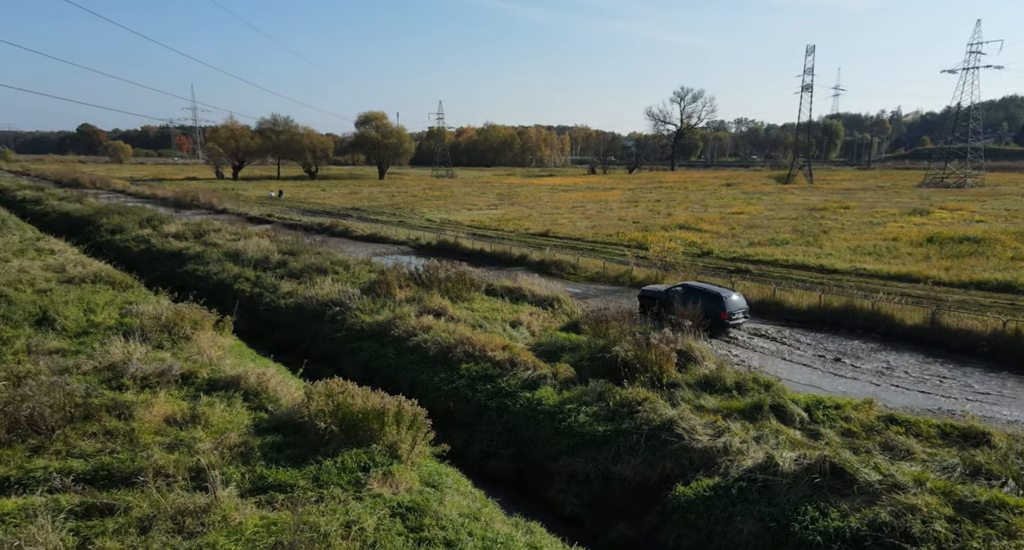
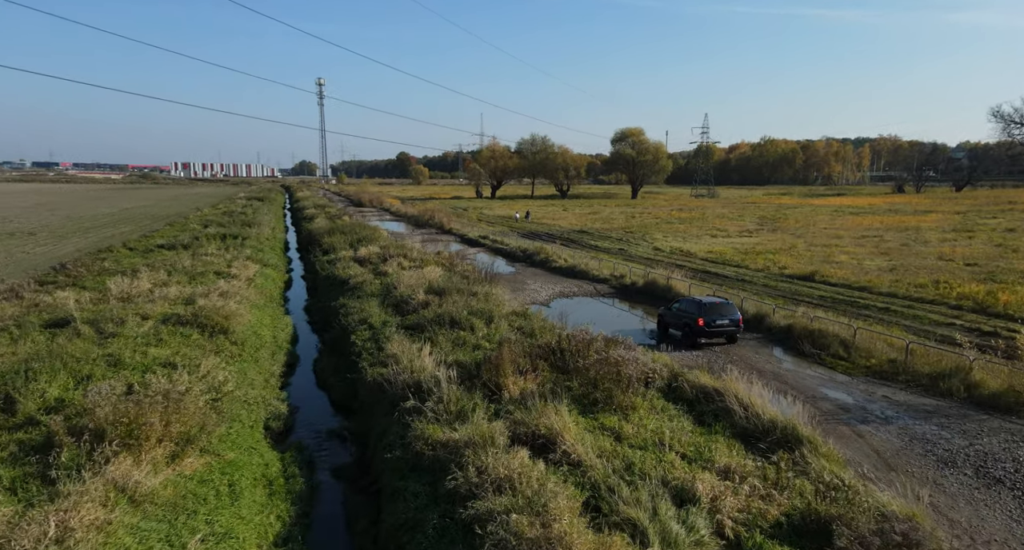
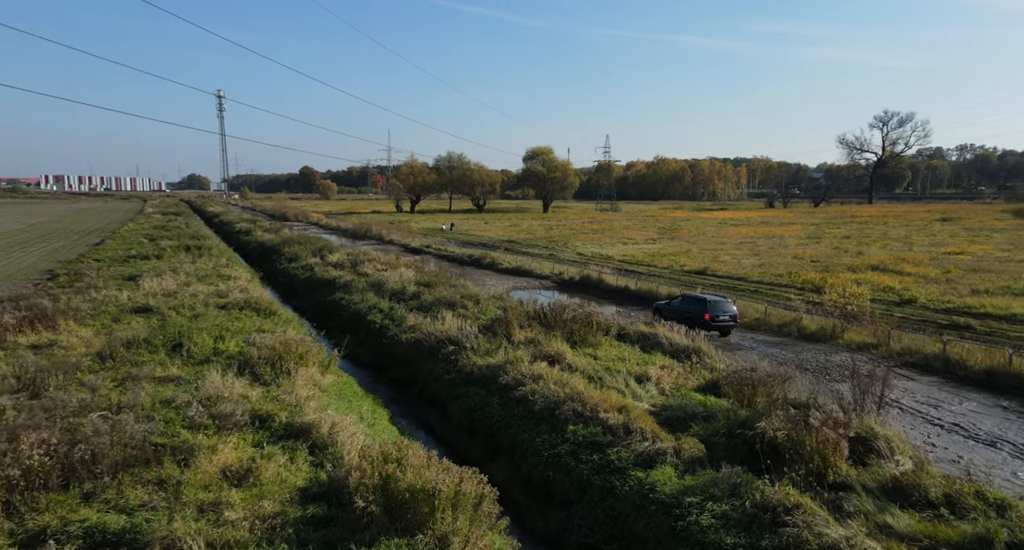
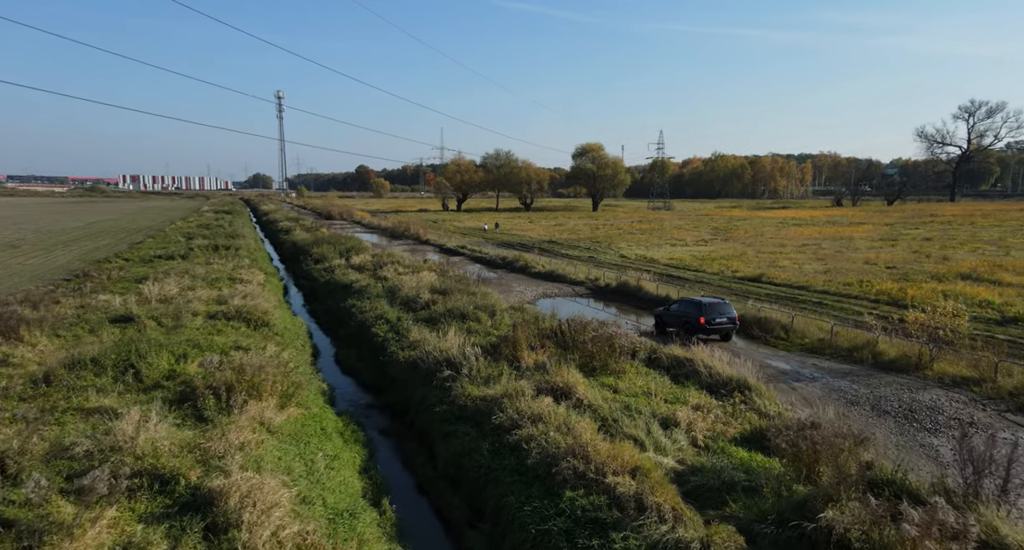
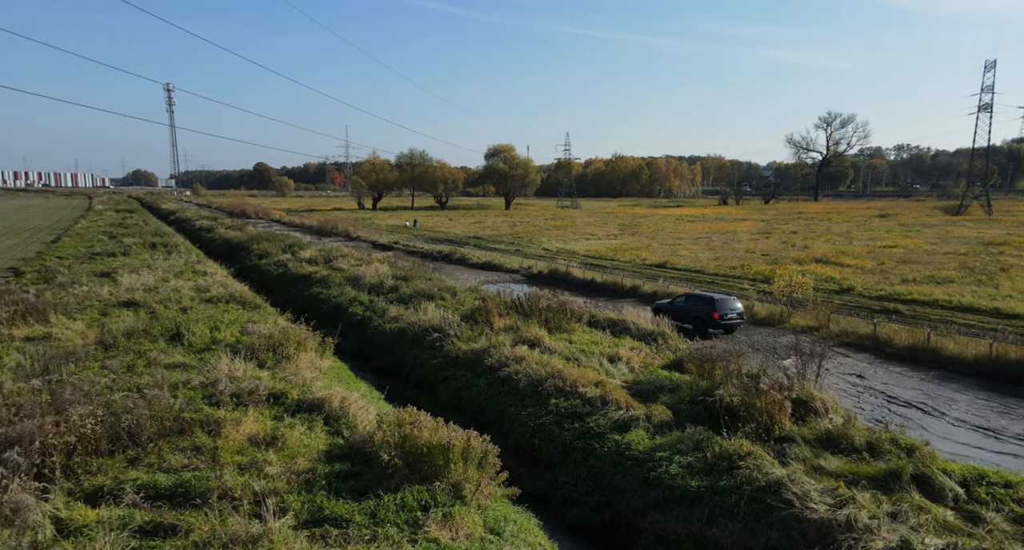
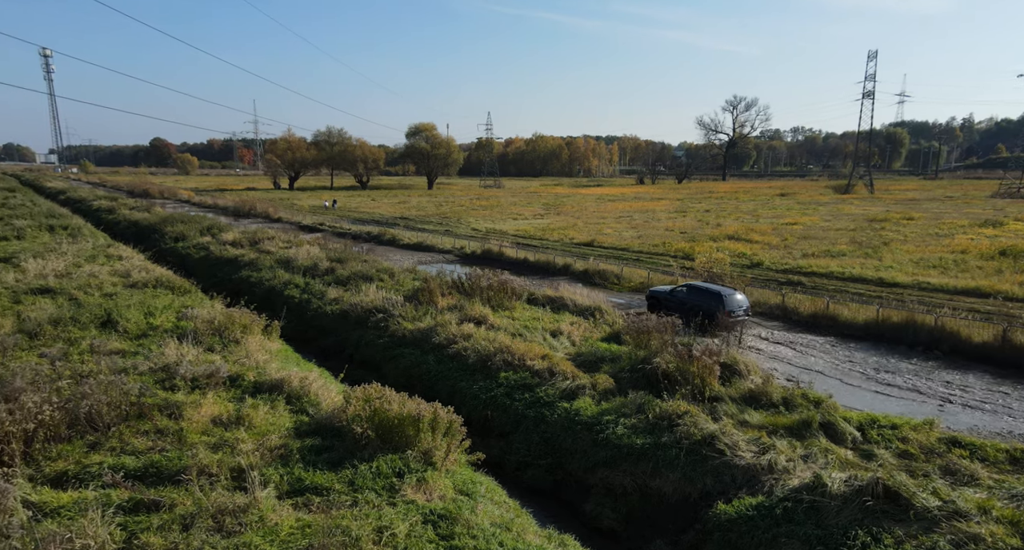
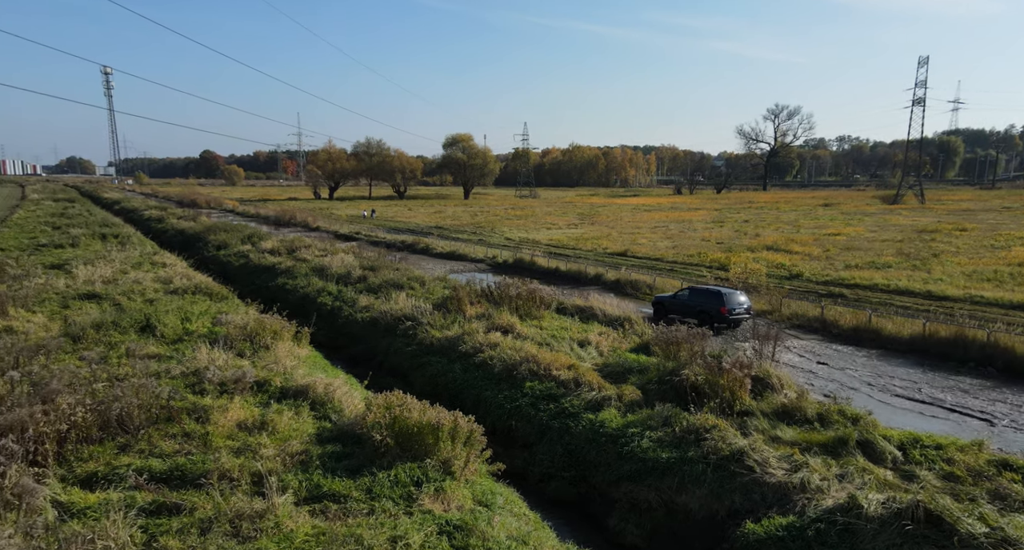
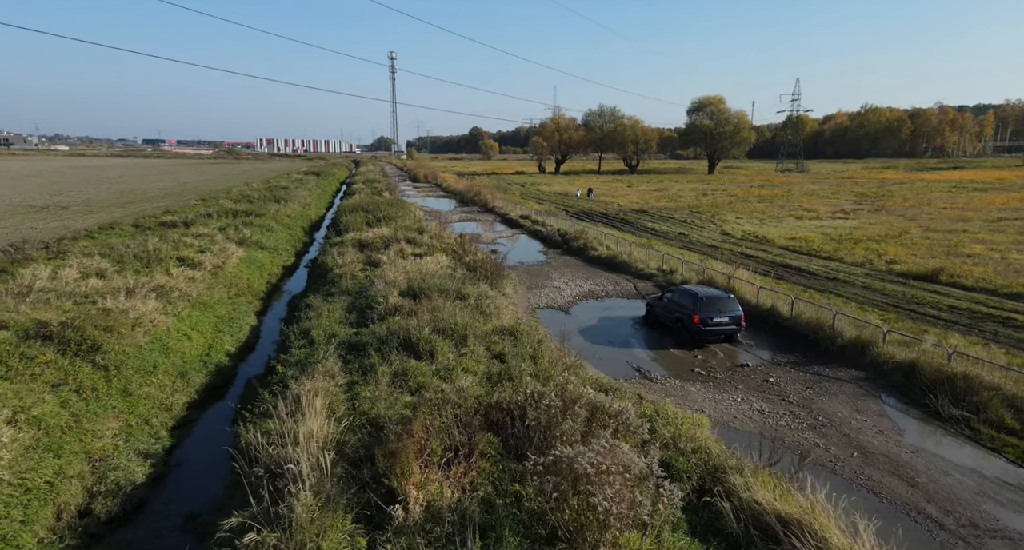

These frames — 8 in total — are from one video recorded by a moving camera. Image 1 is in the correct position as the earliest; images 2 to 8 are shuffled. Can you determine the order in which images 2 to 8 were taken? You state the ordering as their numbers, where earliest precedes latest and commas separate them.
6, 7, 5, 3, 4, 2, 8
